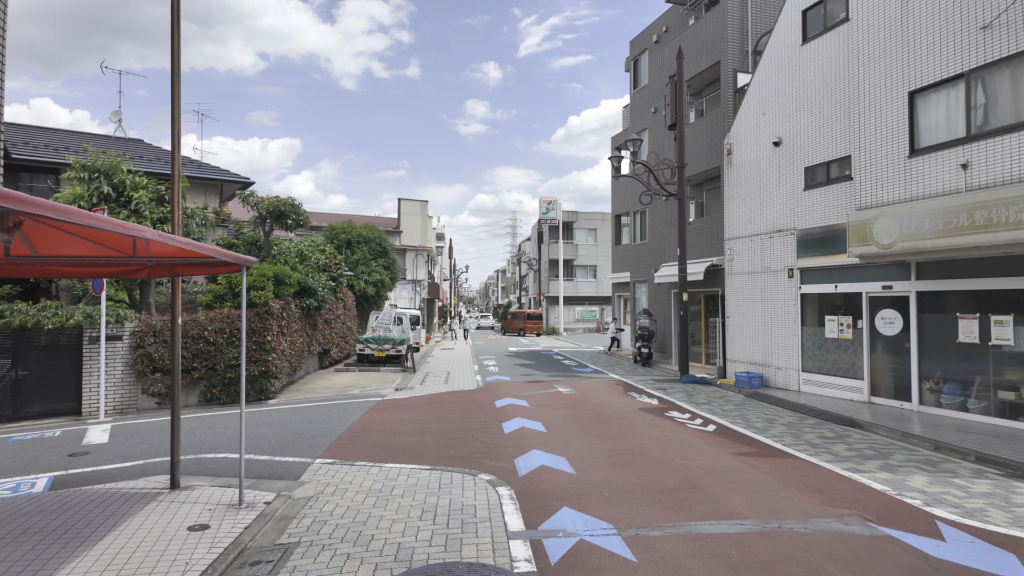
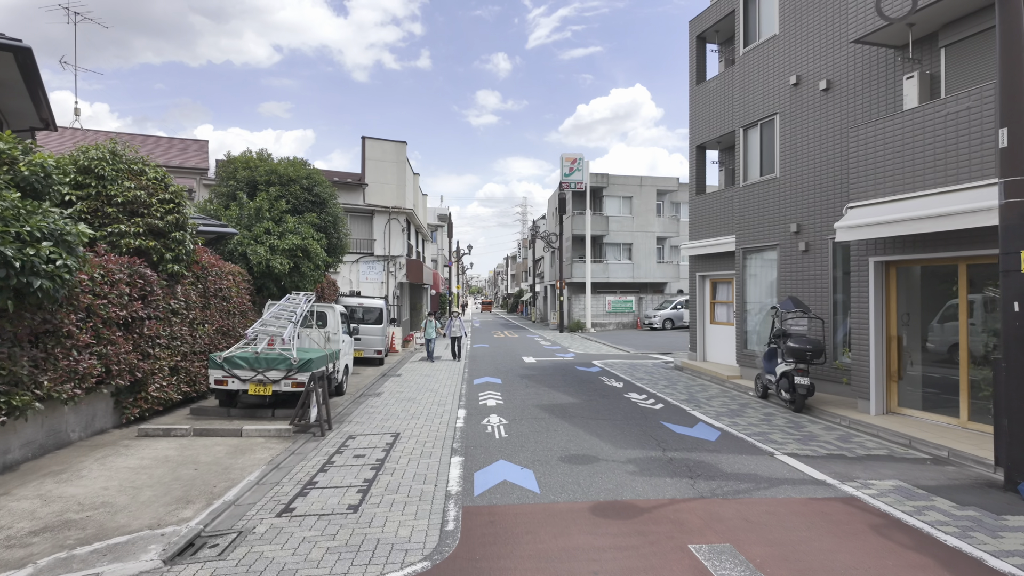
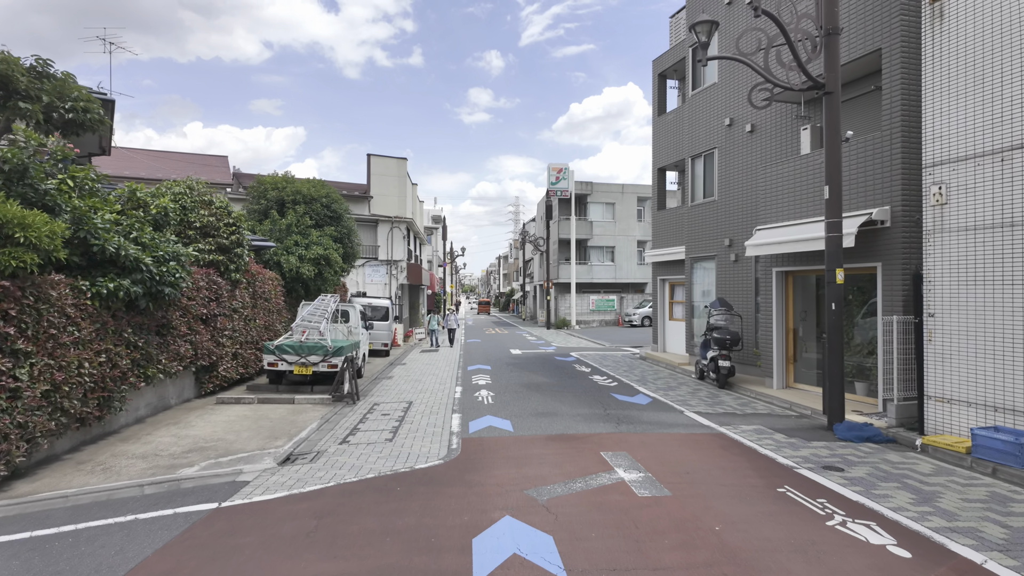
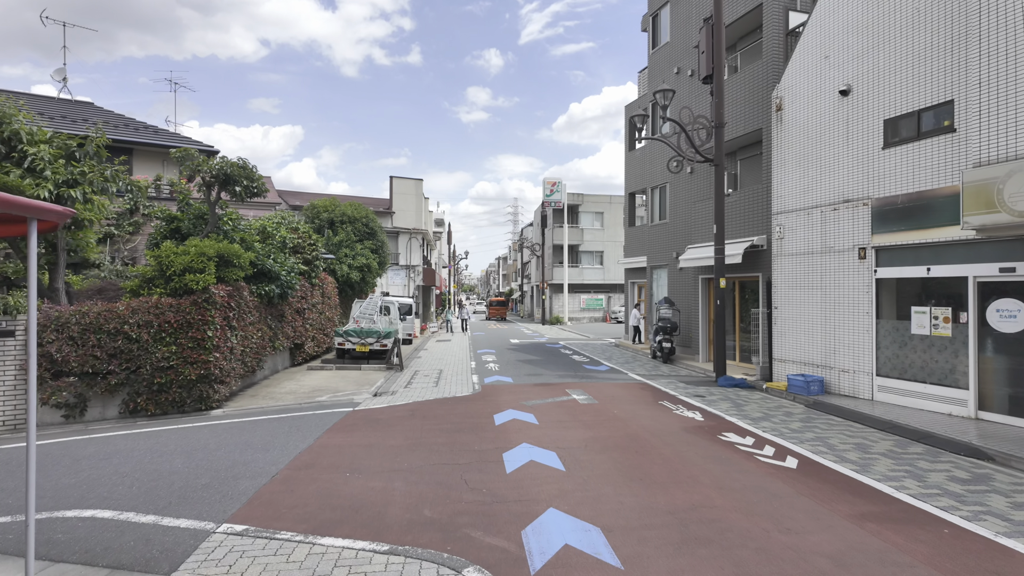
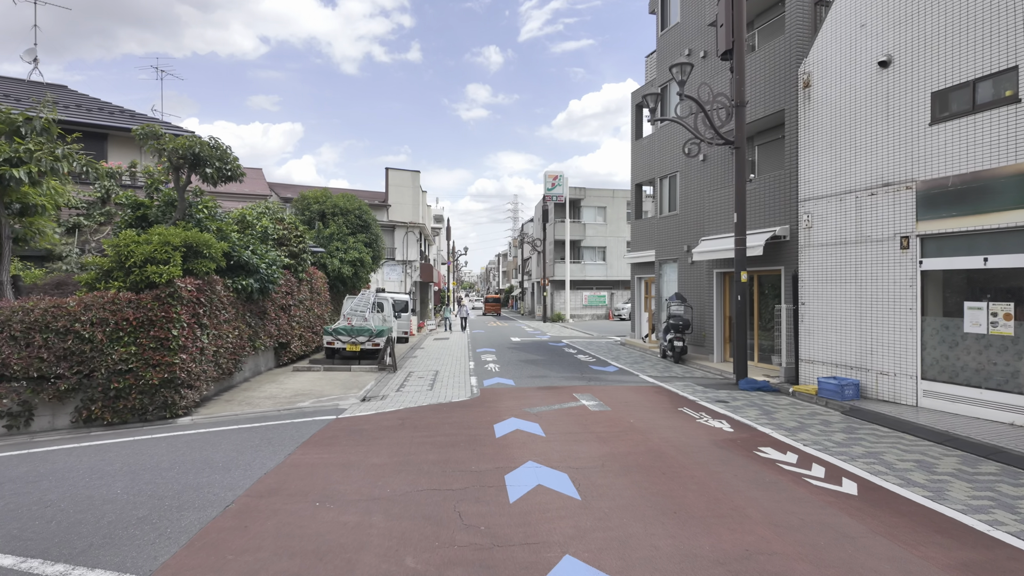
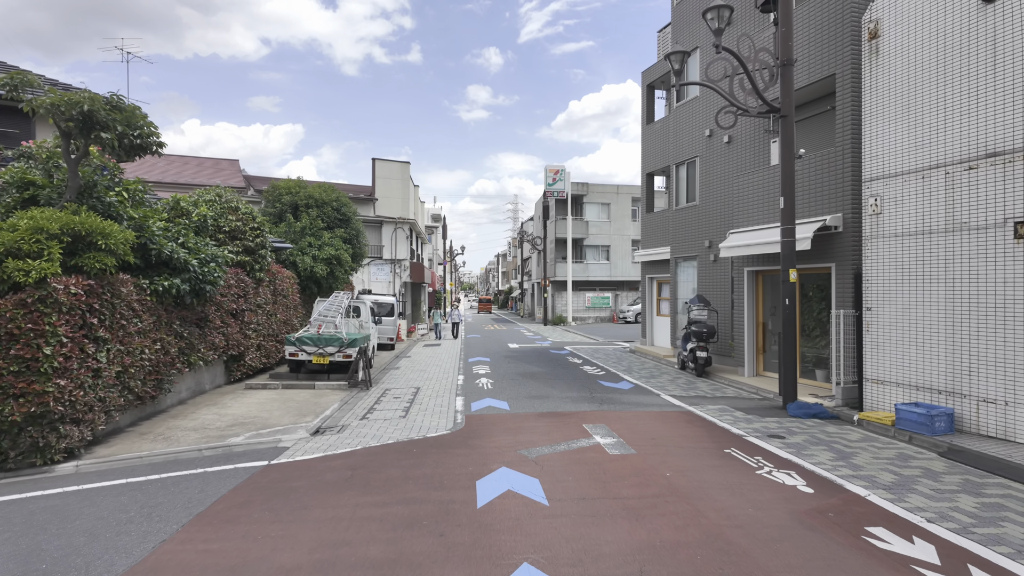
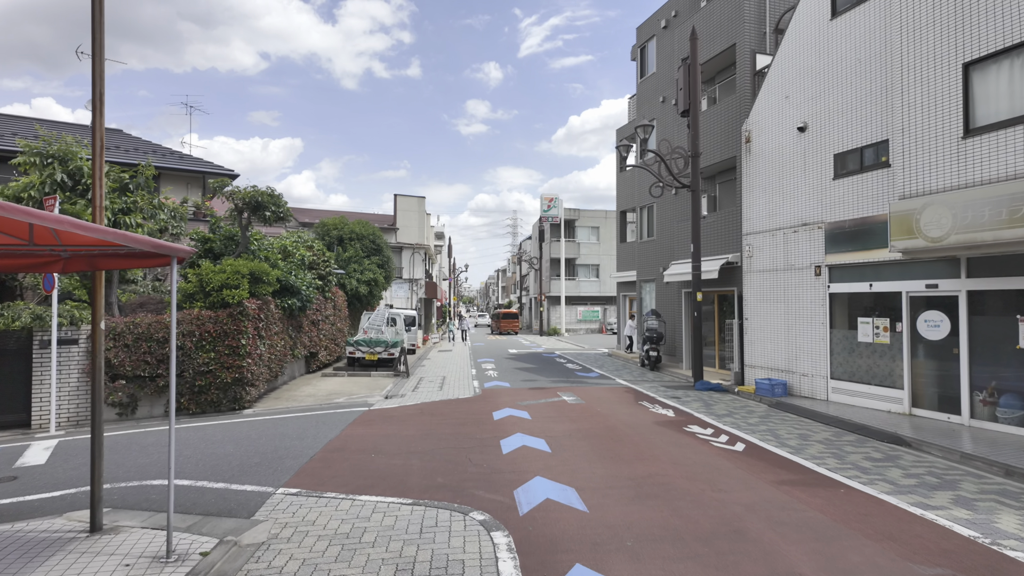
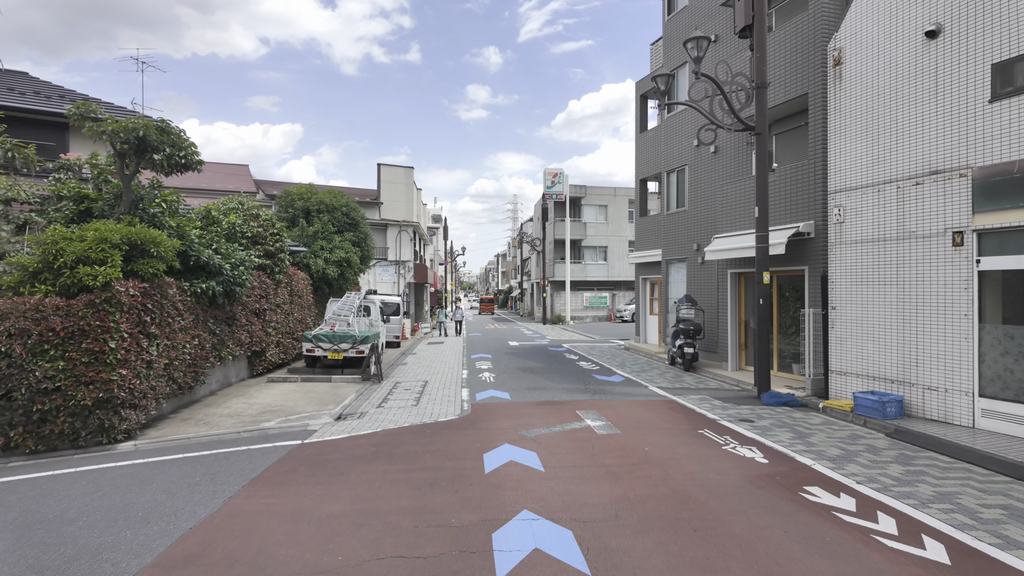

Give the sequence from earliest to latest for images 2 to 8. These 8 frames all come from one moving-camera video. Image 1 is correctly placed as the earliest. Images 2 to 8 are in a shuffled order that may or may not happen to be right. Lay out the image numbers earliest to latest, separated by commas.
7, 4, 5, 8, 6, 3, 2
